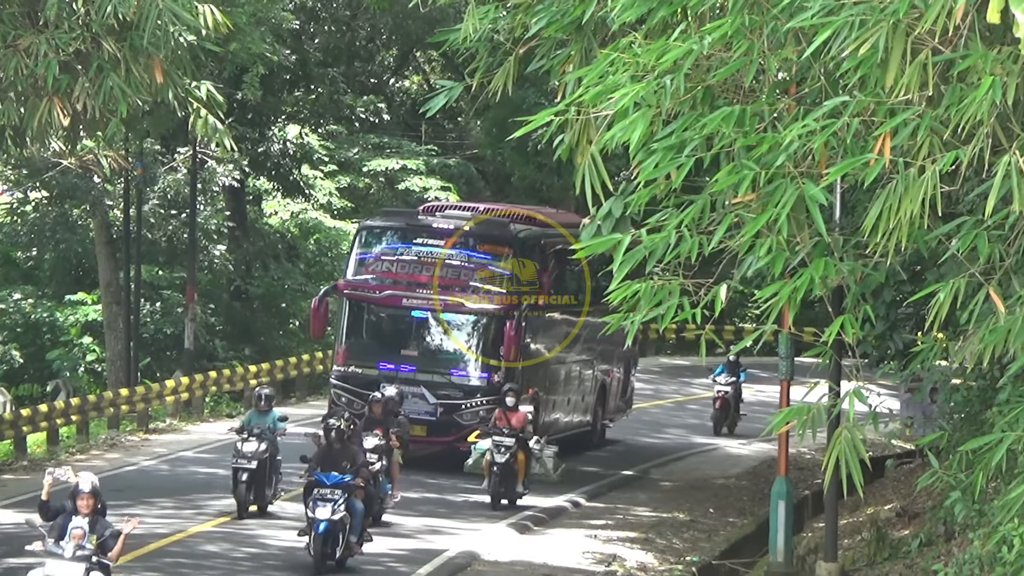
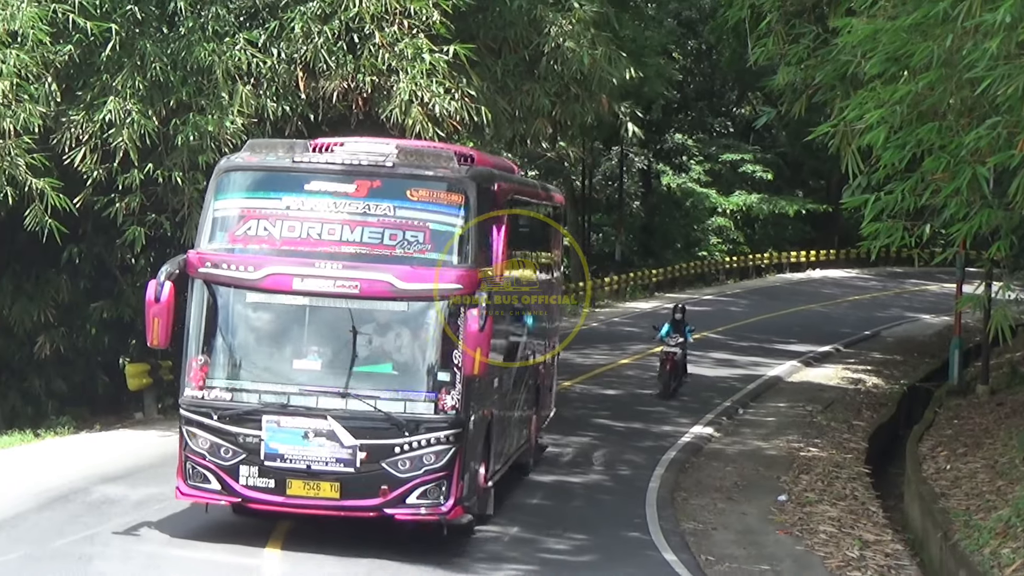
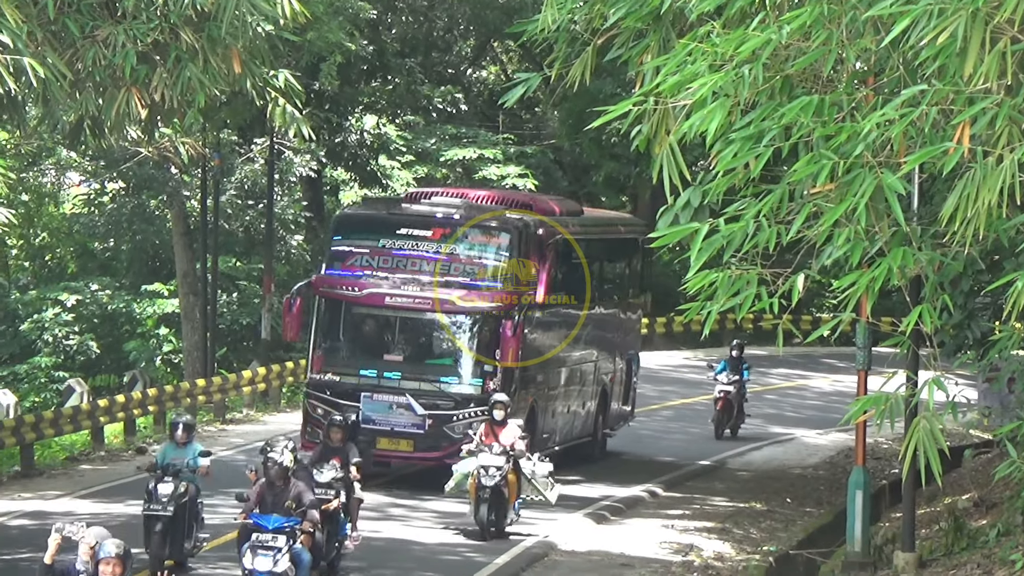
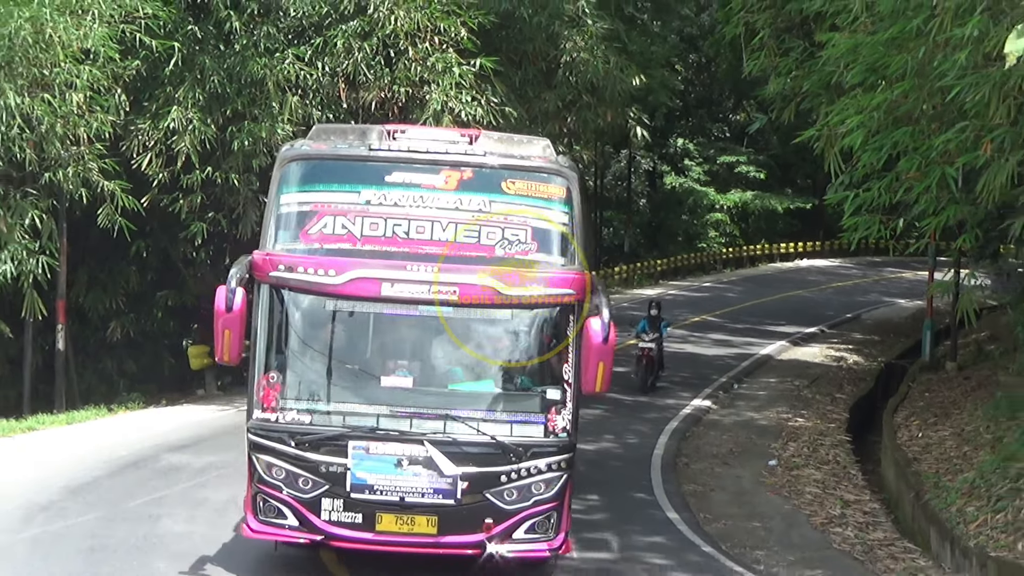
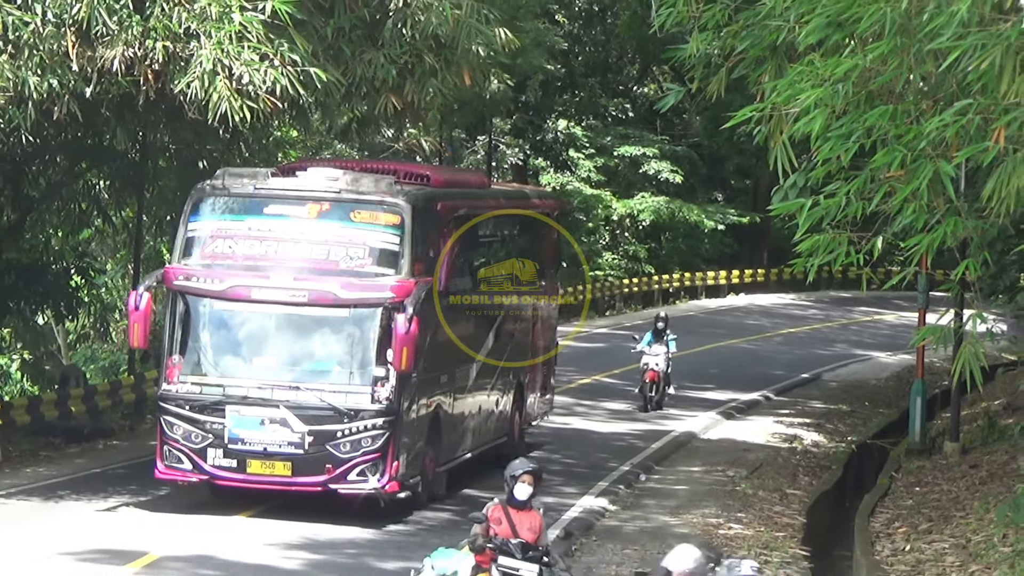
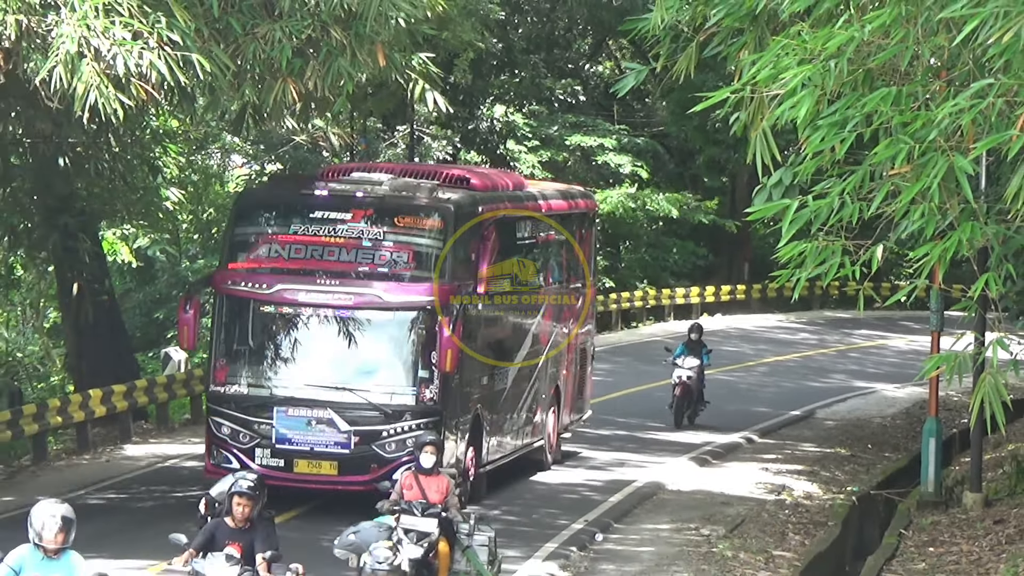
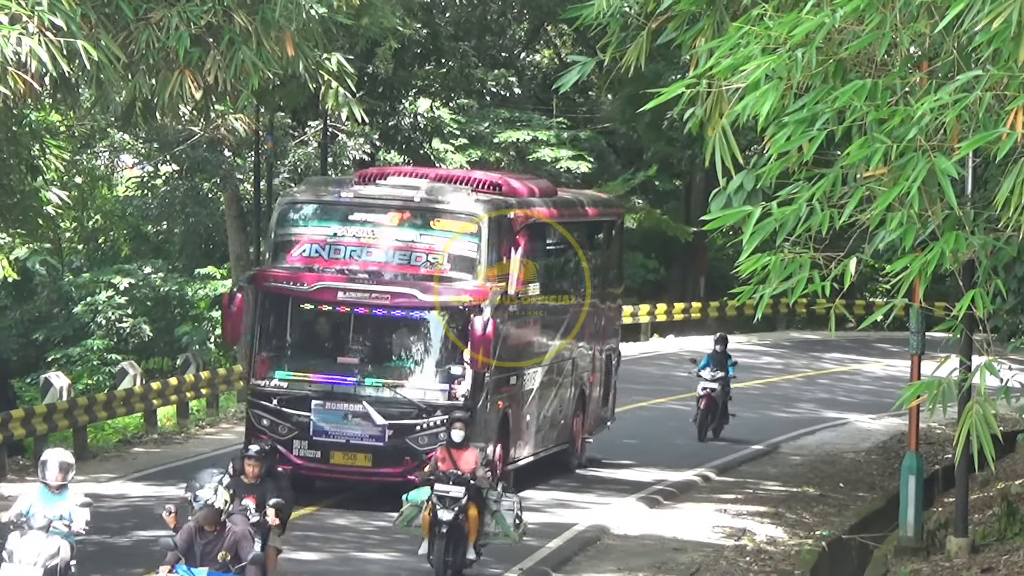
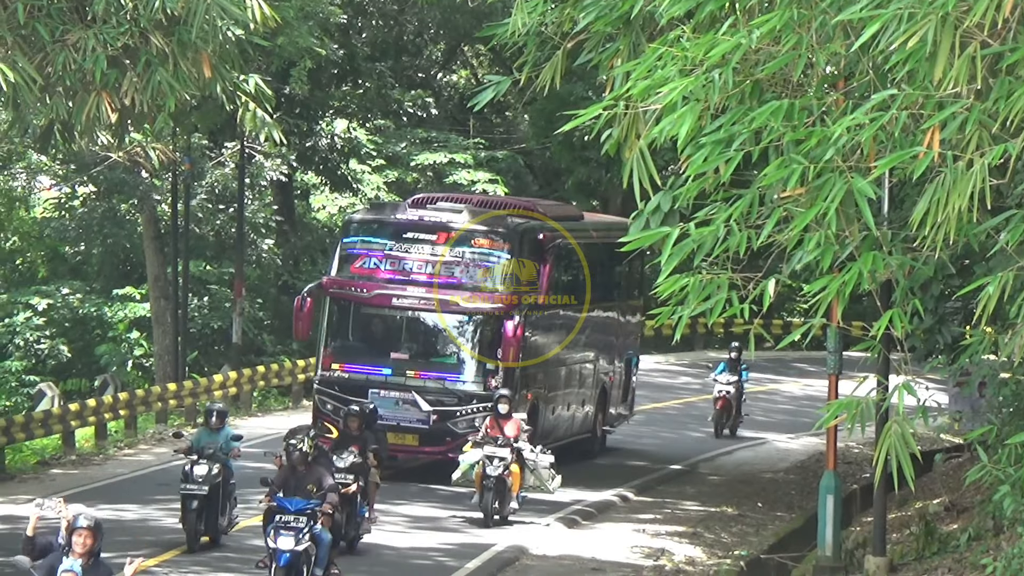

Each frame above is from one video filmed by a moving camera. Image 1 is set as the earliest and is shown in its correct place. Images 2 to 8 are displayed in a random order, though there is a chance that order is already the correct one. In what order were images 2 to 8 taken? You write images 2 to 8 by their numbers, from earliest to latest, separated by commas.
8, 3, 7, 6, 5, 2, 4
